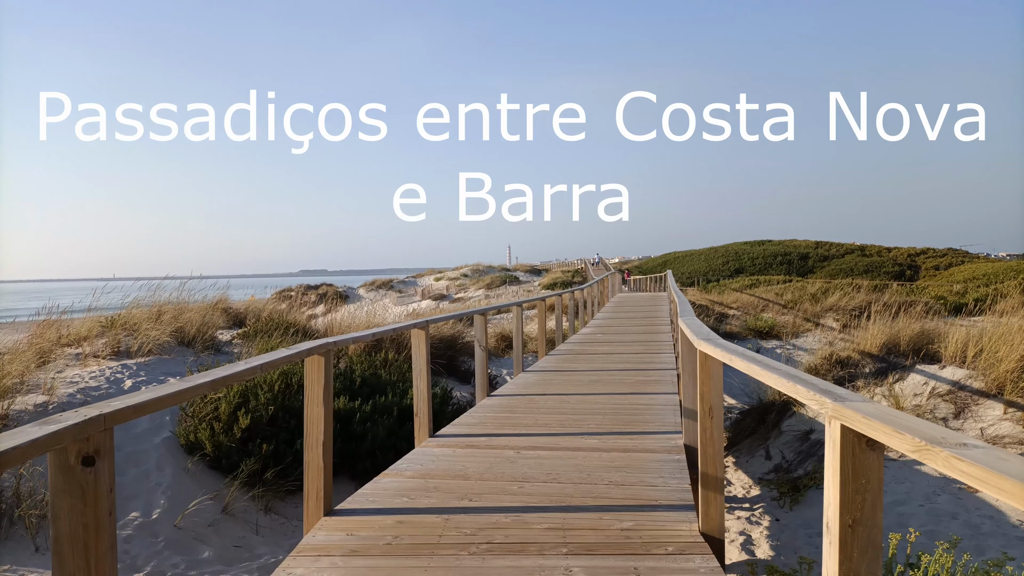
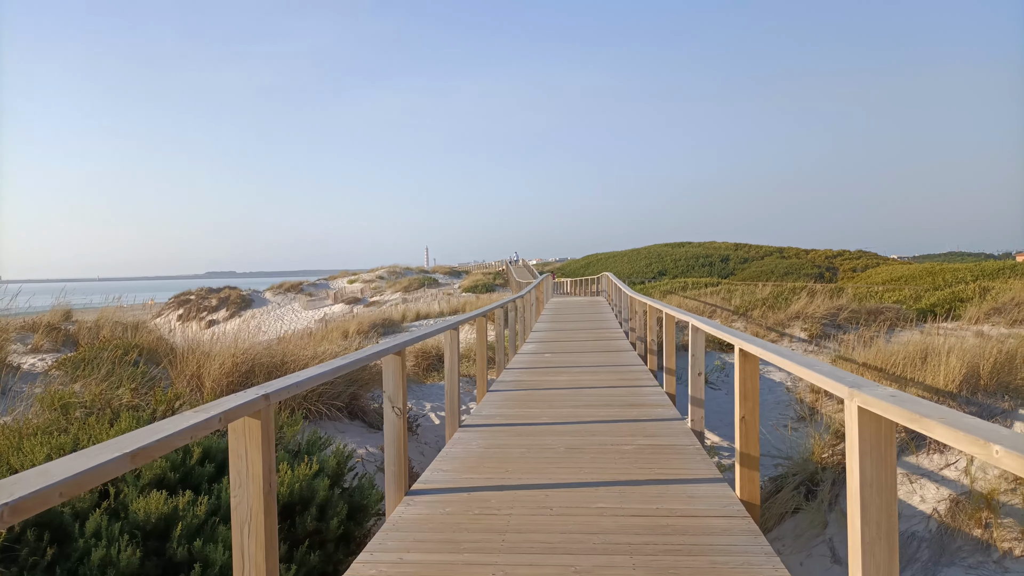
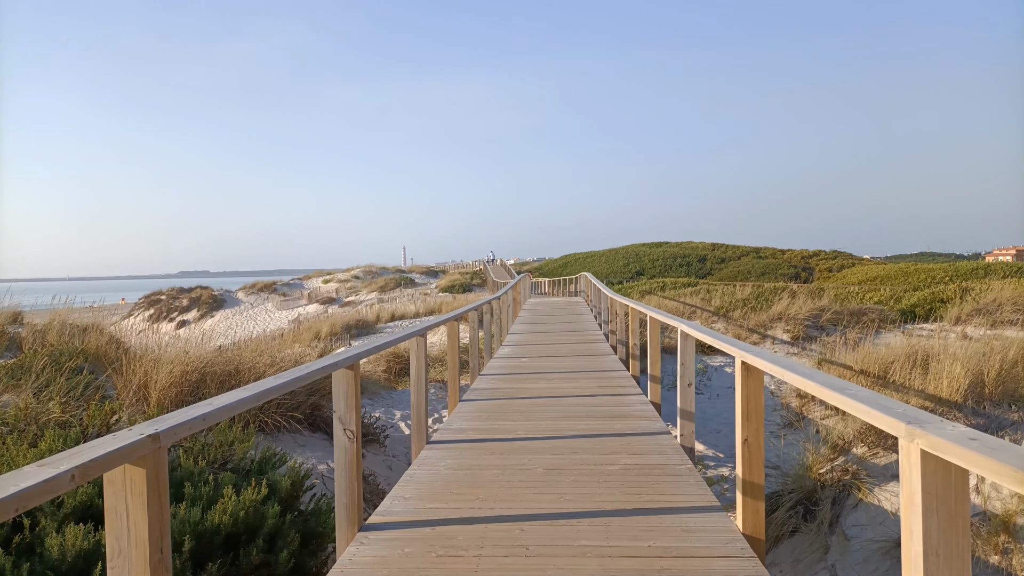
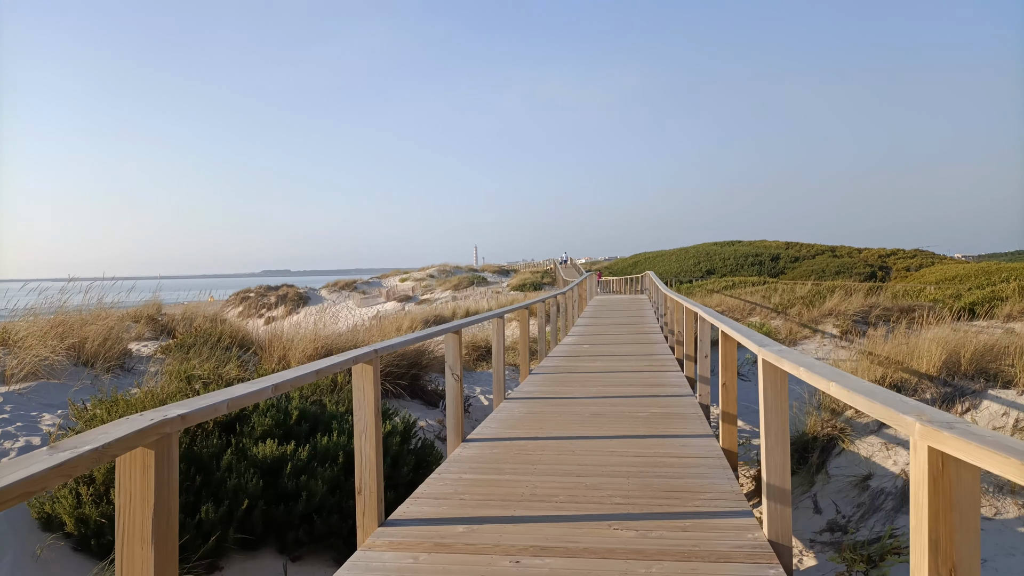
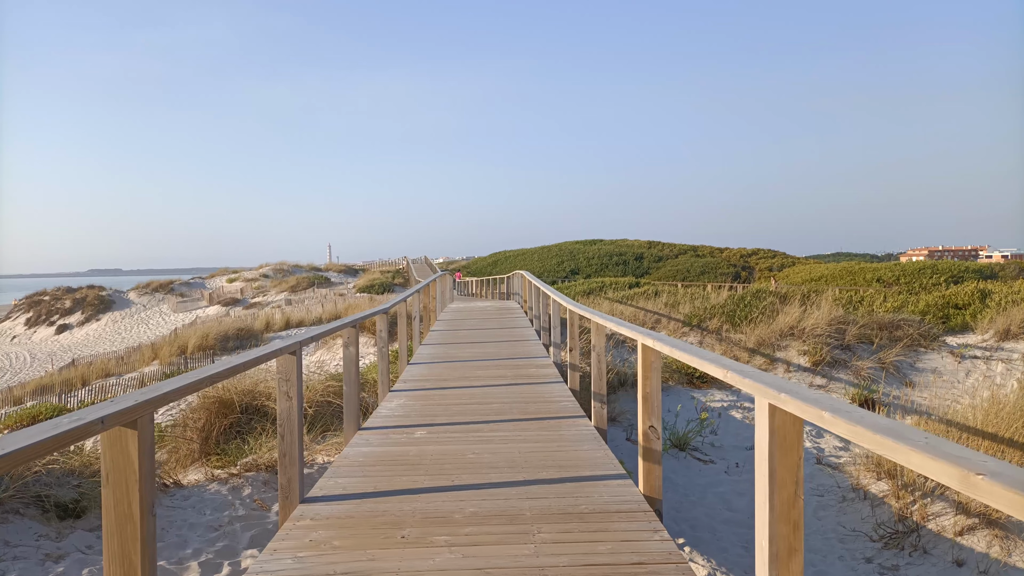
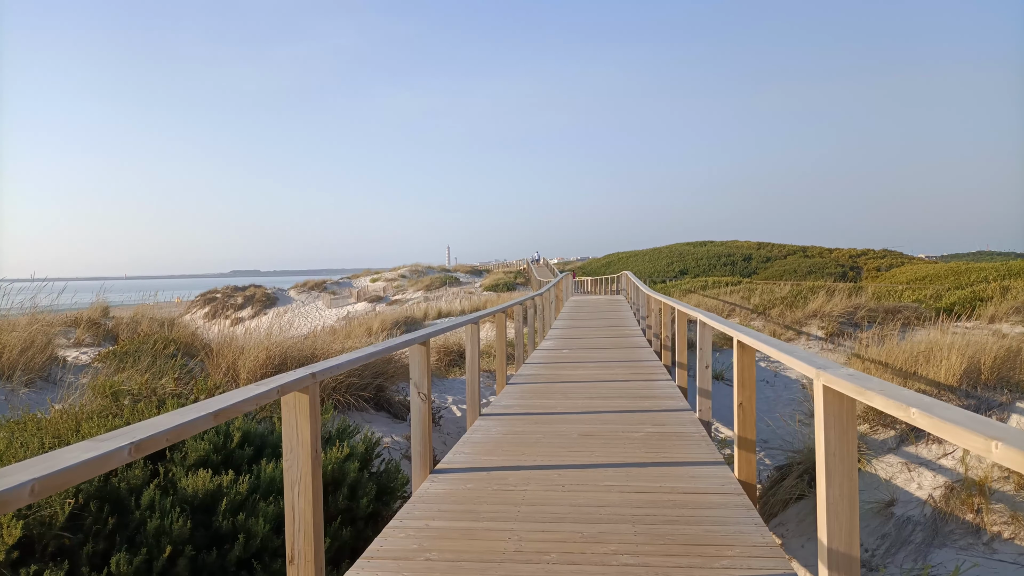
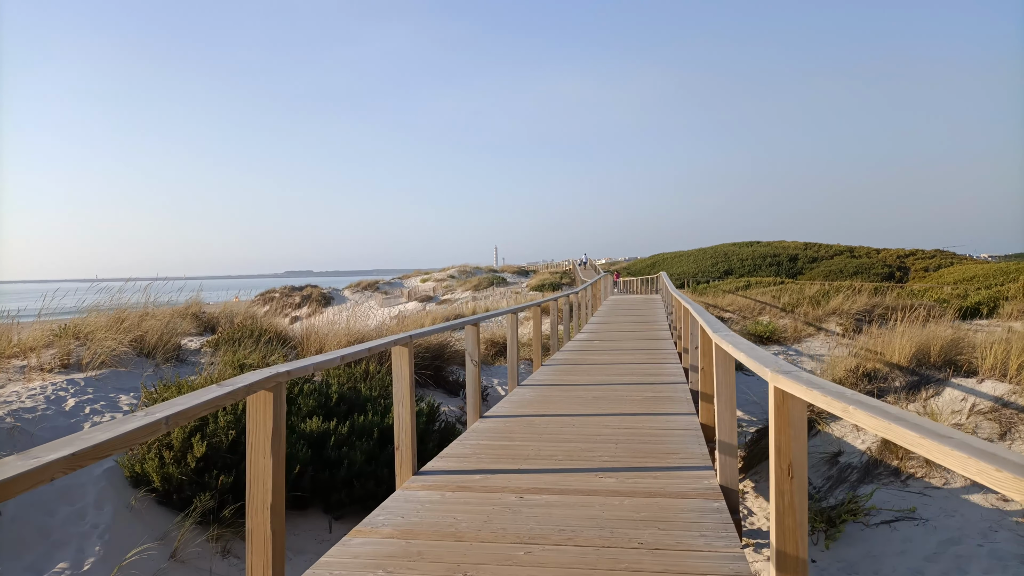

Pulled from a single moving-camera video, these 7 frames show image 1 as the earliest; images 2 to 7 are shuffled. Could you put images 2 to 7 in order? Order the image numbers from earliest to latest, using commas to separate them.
7, 4, 6, 2, 3, 5
